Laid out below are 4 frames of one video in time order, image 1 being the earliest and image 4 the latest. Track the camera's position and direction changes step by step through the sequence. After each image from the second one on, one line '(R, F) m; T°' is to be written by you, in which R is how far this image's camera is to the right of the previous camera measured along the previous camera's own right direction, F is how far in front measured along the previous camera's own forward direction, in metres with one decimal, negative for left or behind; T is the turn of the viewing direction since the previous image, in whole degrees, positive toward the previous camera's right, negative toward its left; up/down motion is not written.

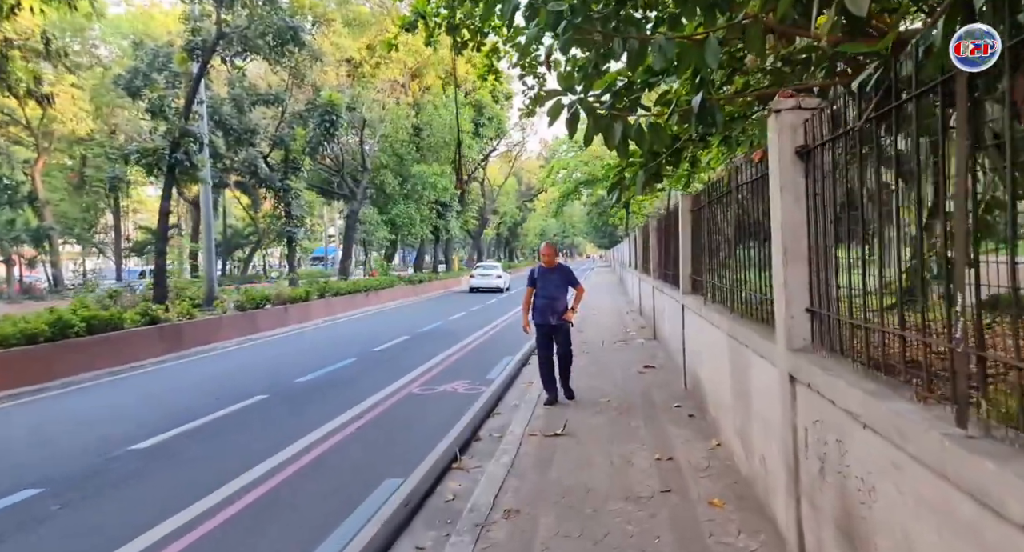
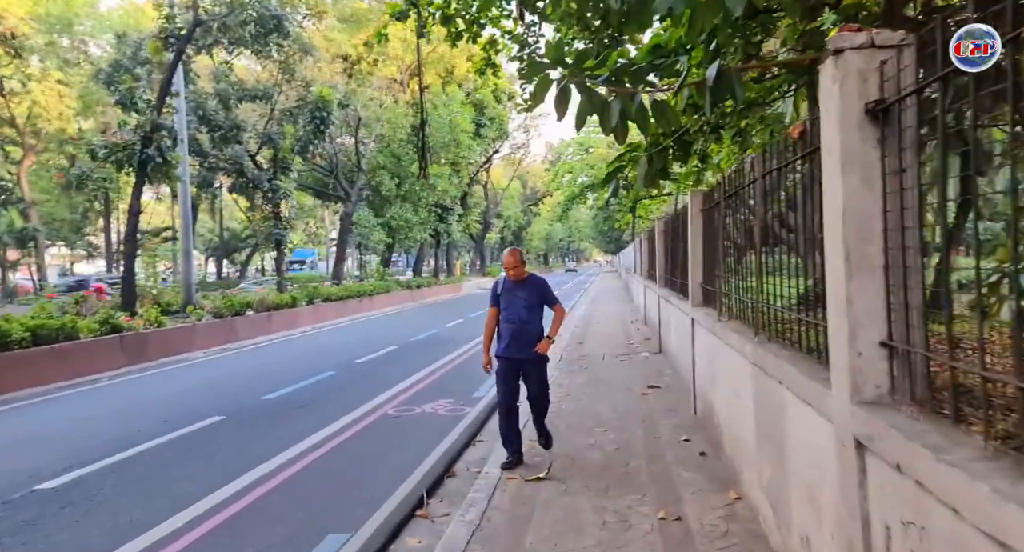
(+0.2, +1.0) m; -1°
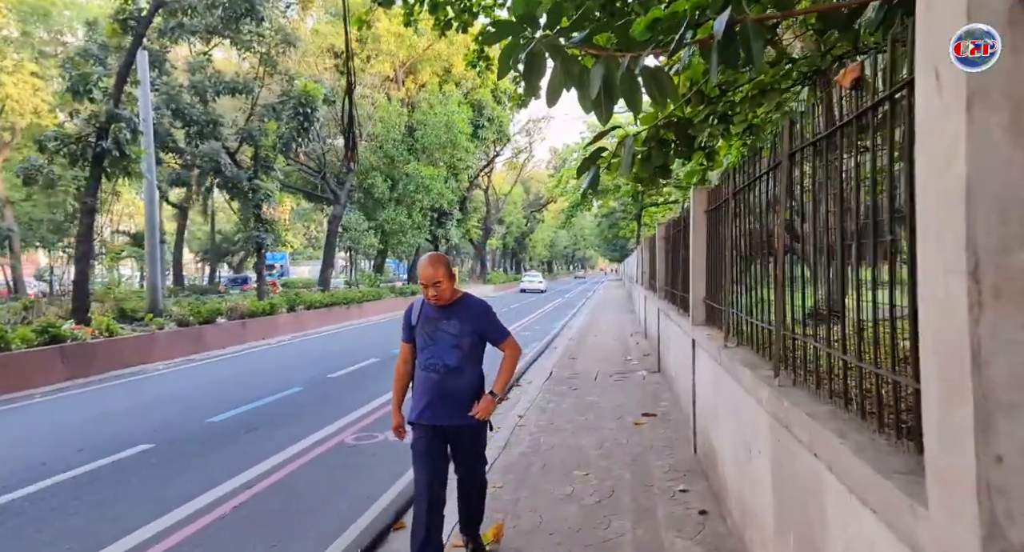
(+0.3, +1.1) m; 0°
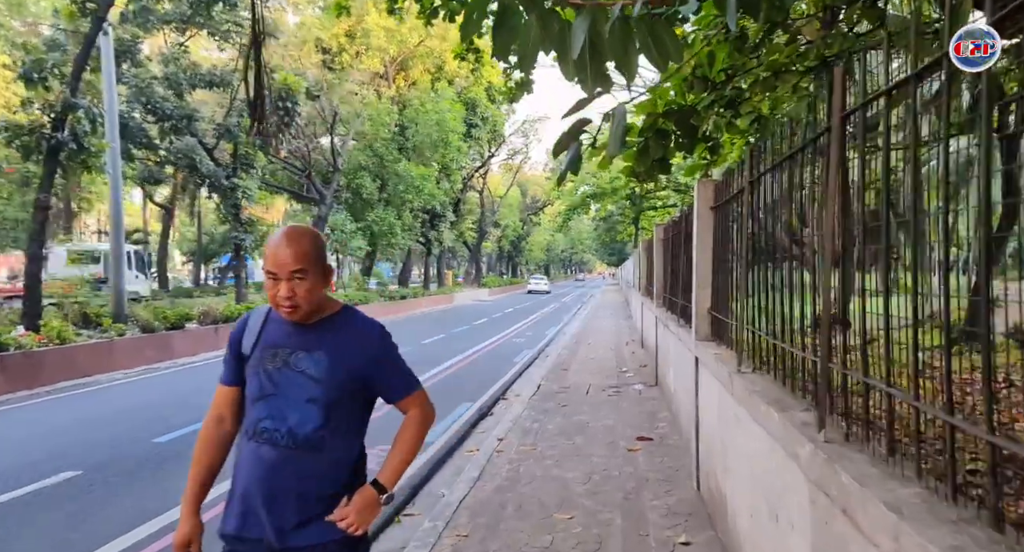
(+0.2, +0.8) m; 0°
